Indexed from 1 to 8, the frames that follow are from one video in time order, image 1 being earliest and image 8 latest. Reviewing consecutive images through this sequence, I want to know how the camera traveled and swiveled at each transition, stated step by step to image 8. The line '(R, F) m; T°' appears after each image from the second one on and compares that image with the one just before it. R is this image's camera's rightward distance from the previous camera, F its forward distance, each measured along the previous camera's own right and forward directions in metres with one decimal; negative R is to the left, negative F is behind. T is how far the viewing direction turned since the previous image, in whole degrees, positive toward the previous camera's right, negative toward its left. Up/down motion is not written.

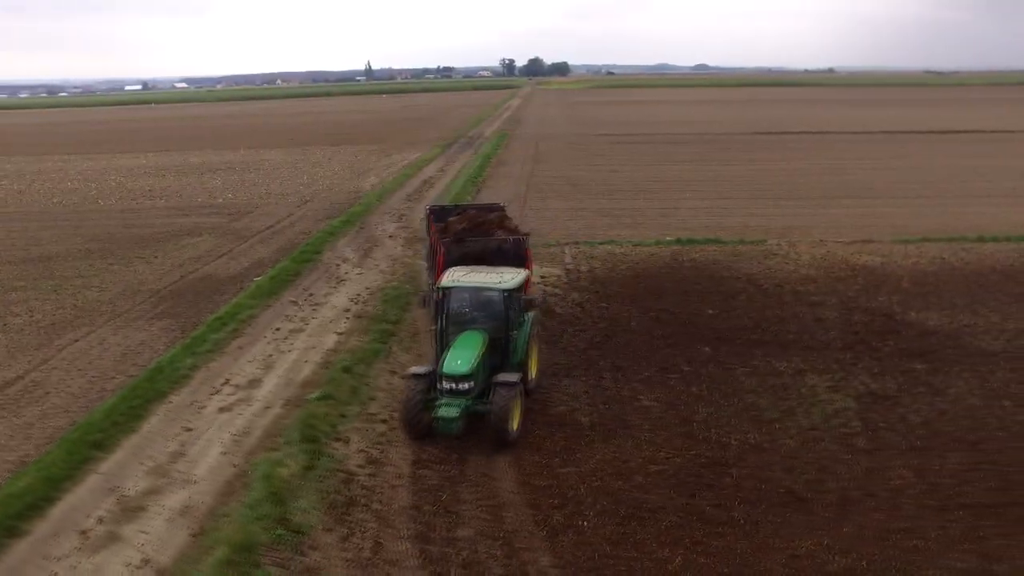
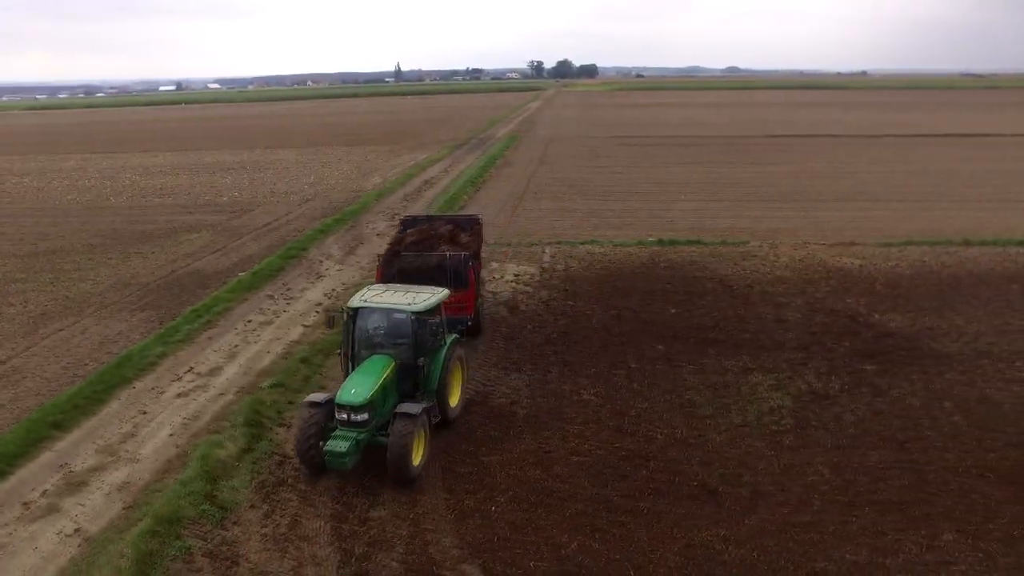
(+1.3, -0.4) m; -2°
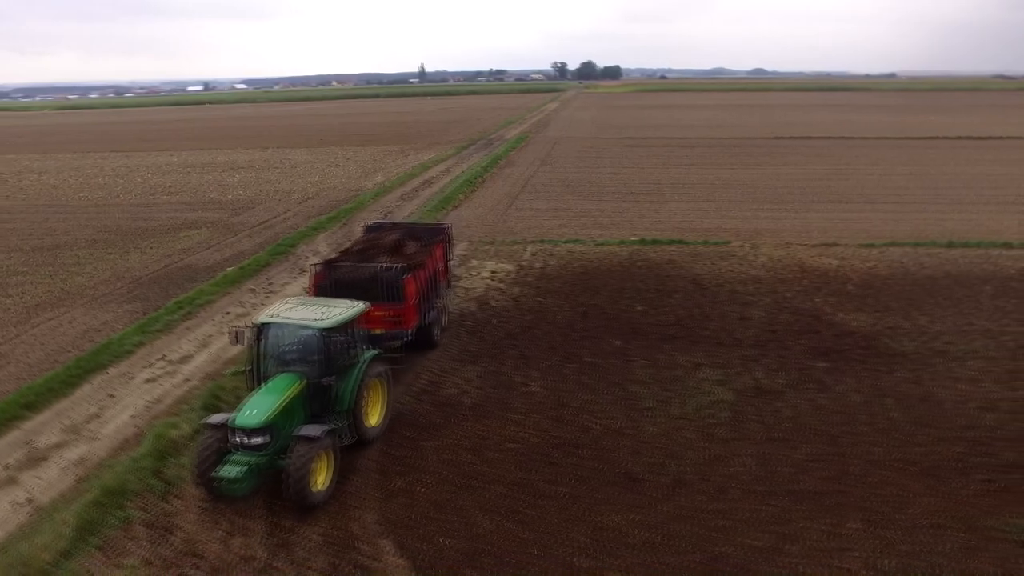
(+1.1, -0.4) m; -2°
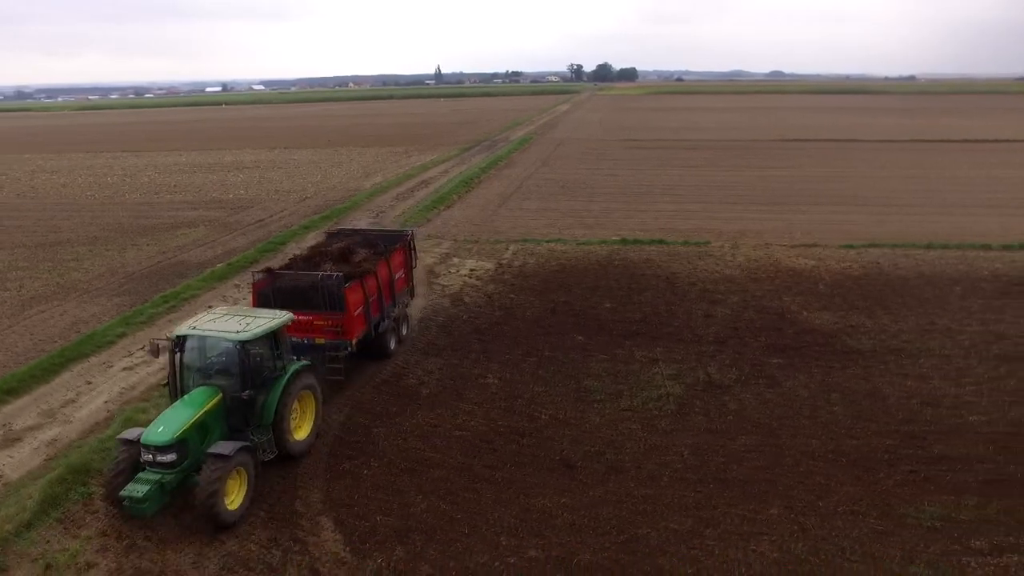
(+0.9, -0.5) m; -1°
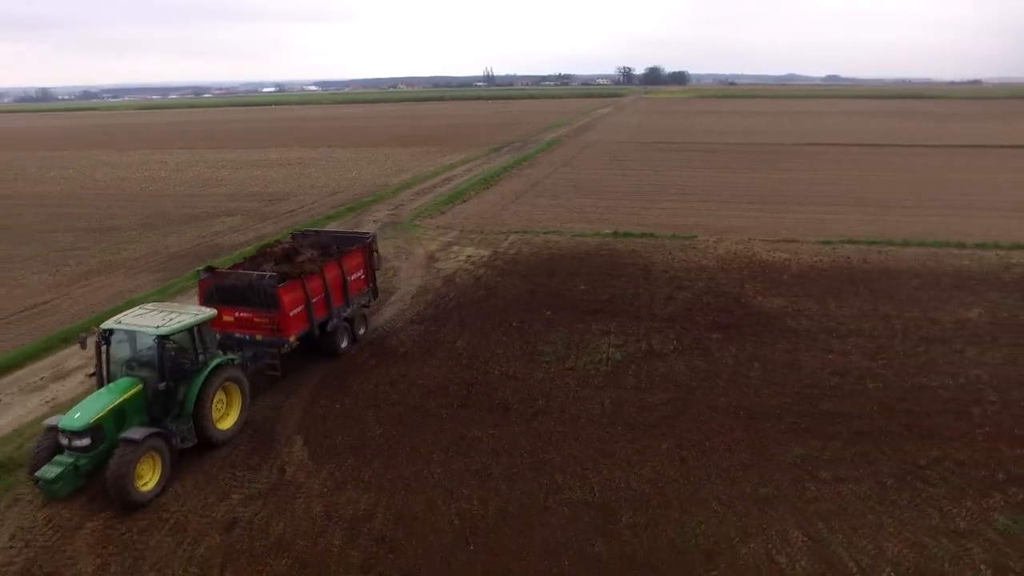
(+1.6, -2.0) m; -4°
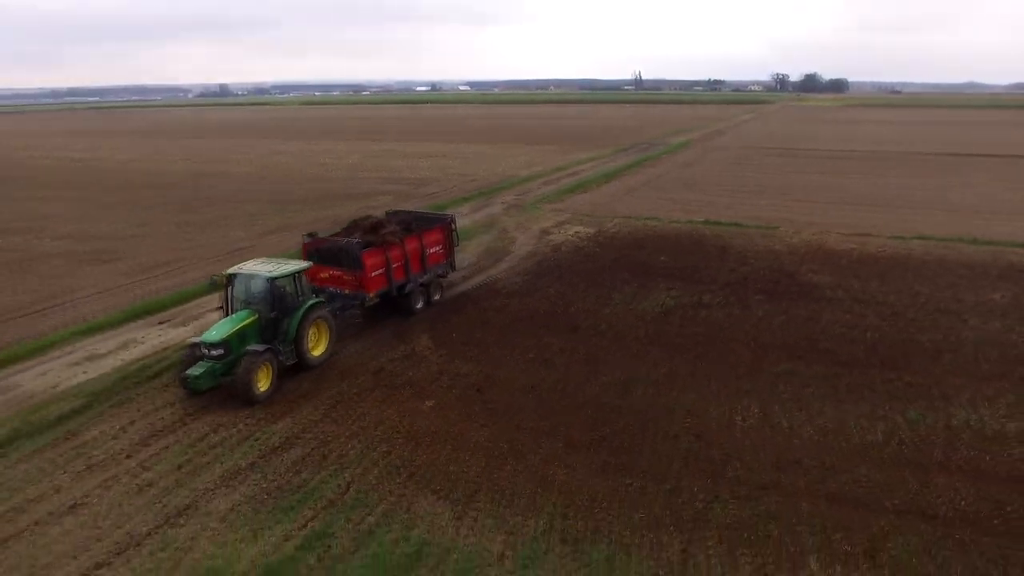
(+1.4, -4.3) m; -10°
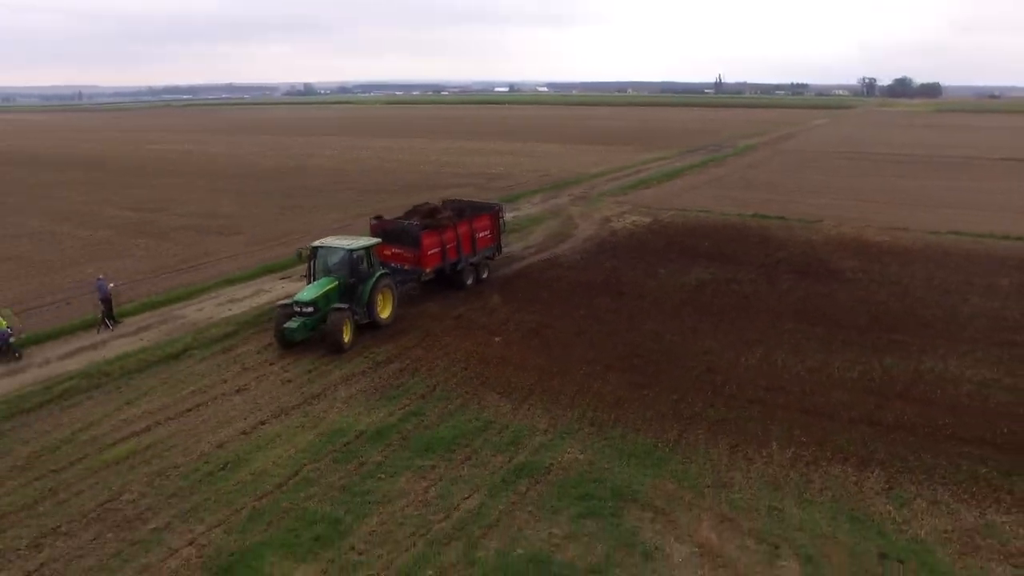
(+0.4, -3.3) m; -5°
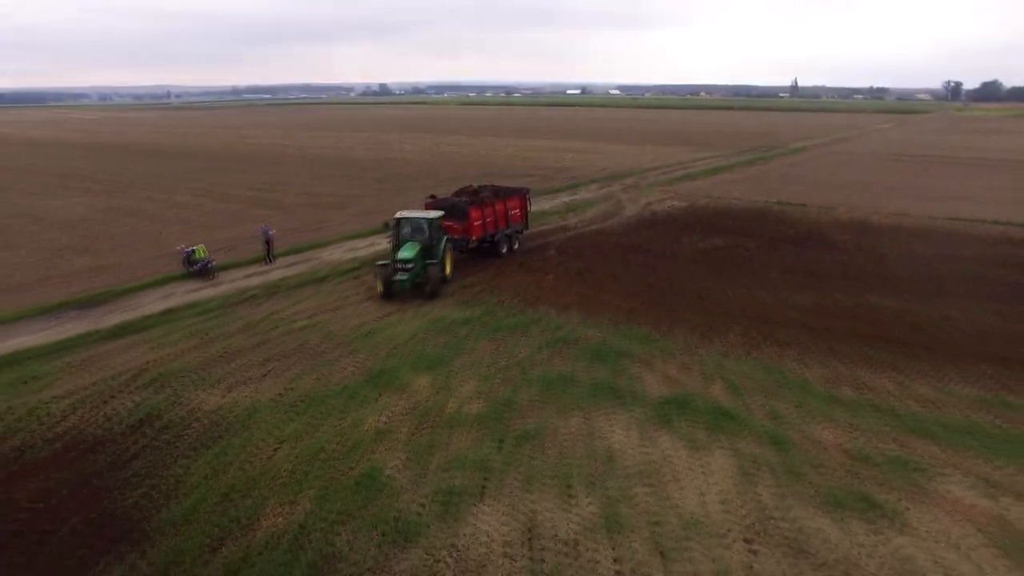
(+0.5, -5.7) m; -5°
